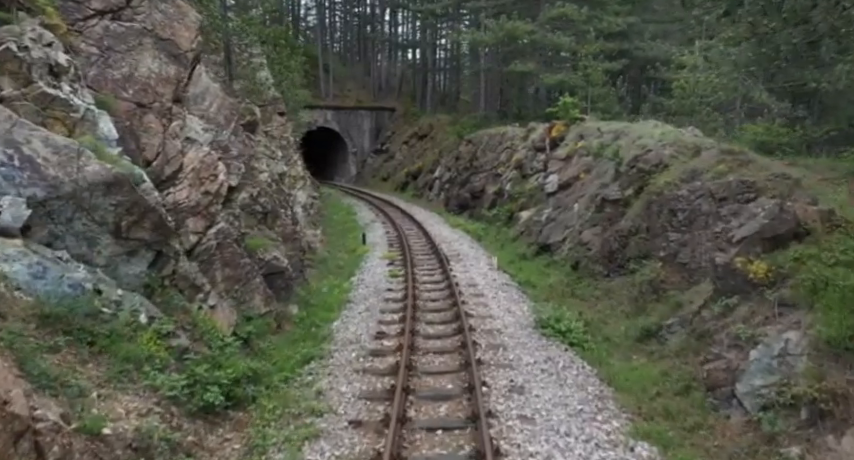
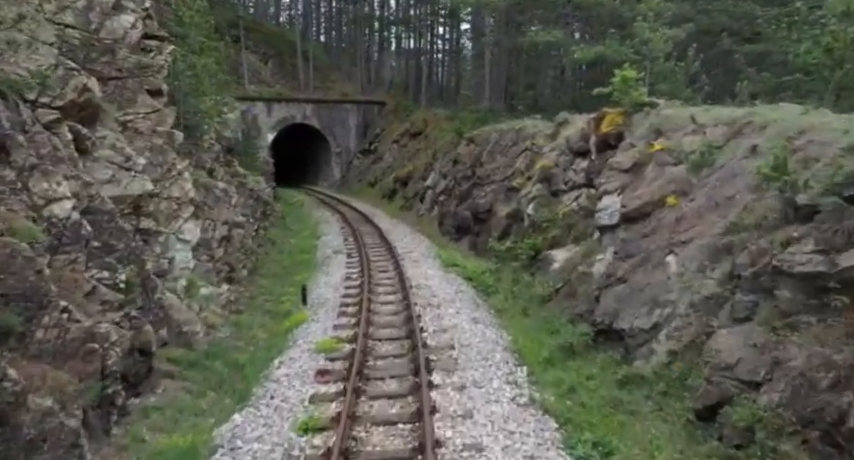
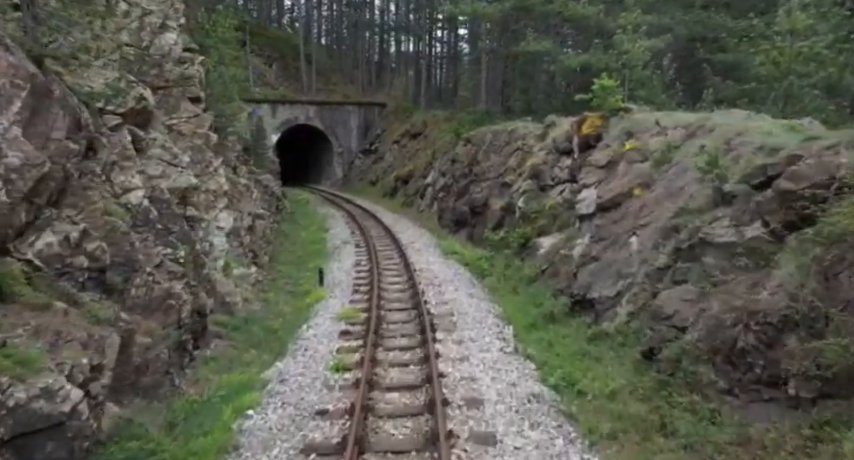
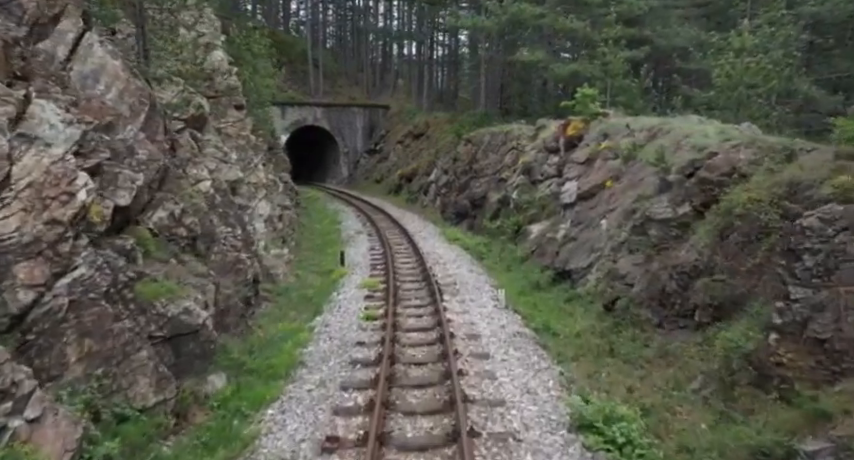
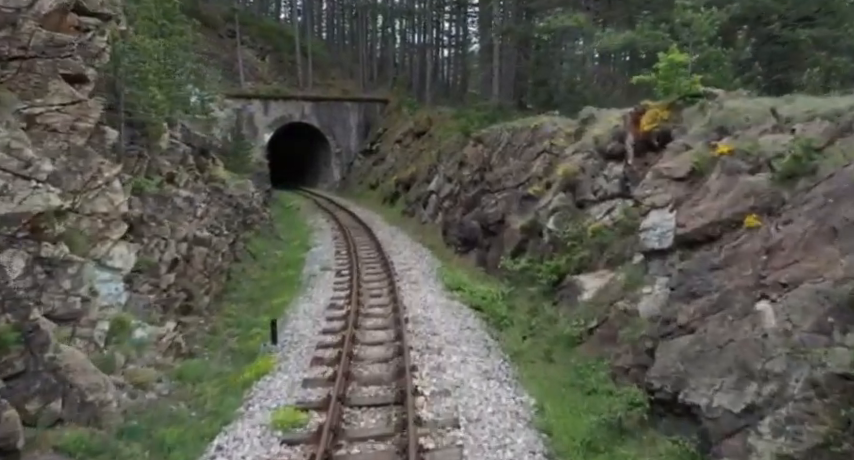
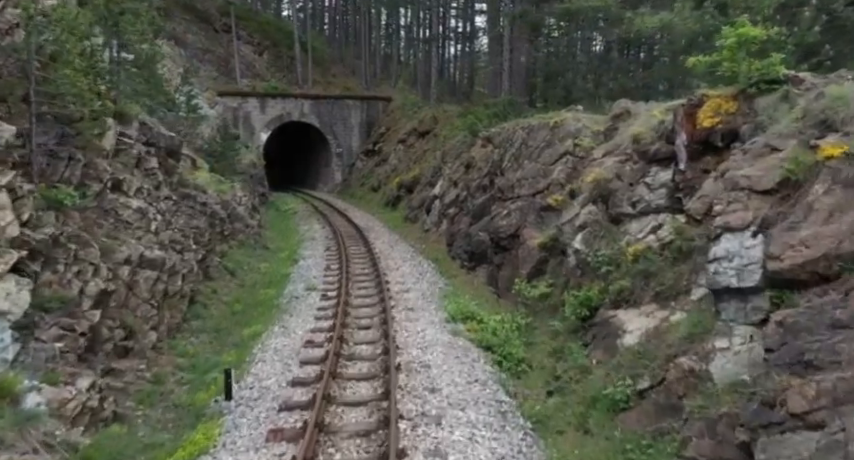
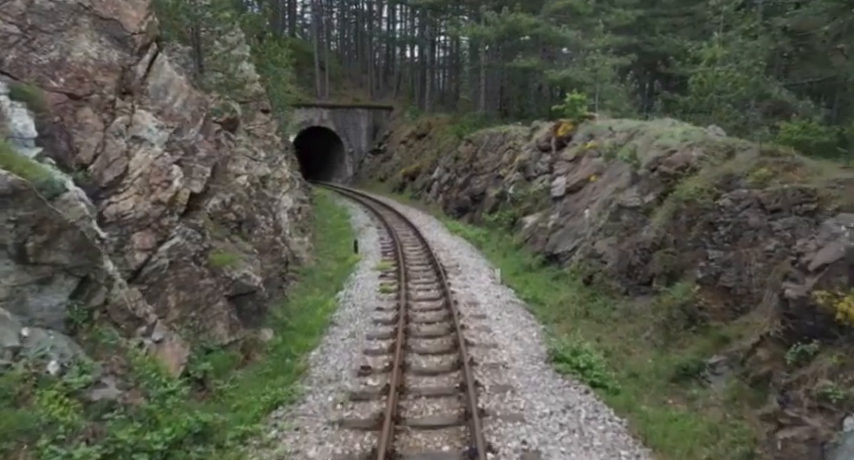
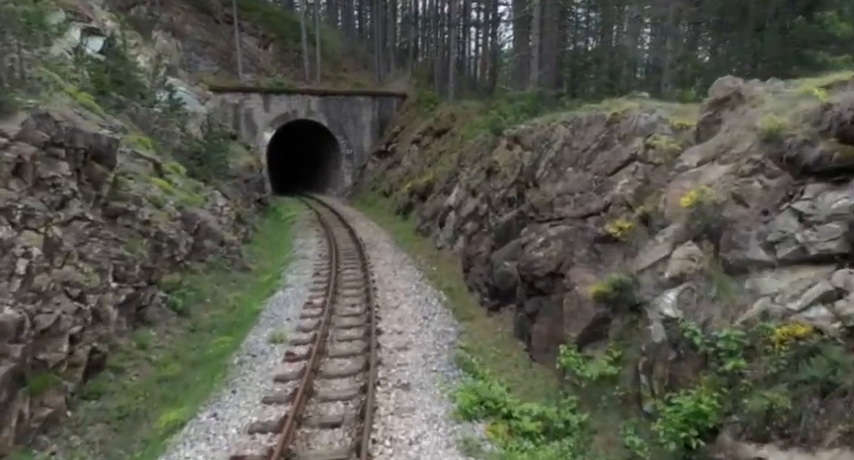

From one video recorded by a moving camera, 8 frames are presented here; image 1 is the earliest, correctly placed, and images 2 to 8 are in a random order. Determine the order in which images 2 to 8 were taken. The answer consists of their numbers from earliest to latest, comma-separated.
7, 4, 3, 2, 5, 6, 8
